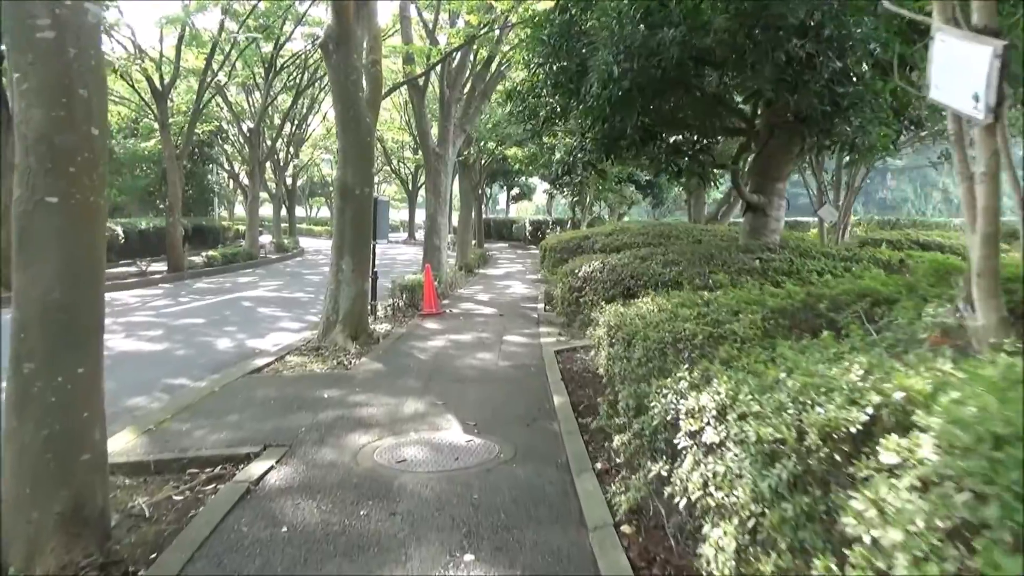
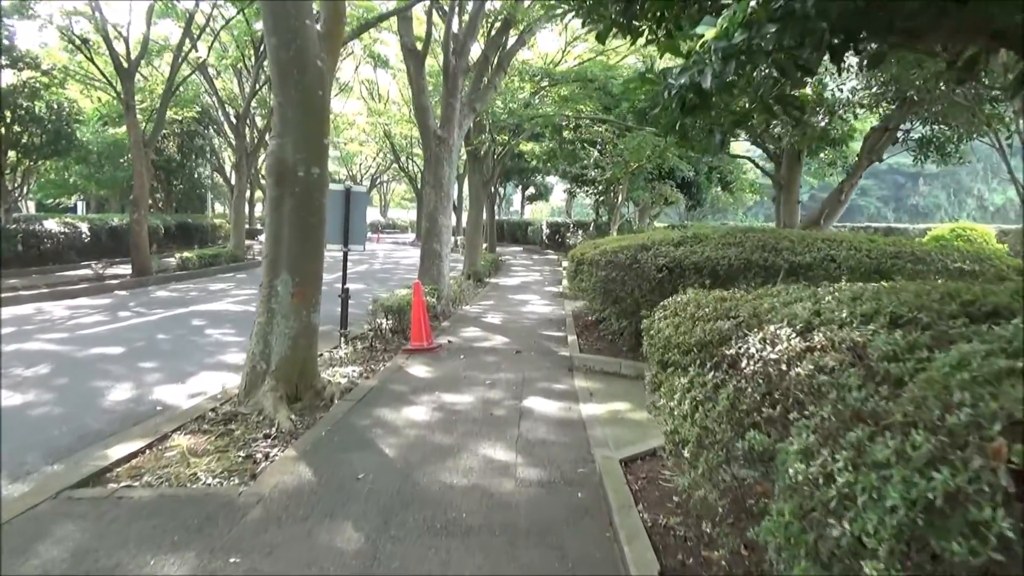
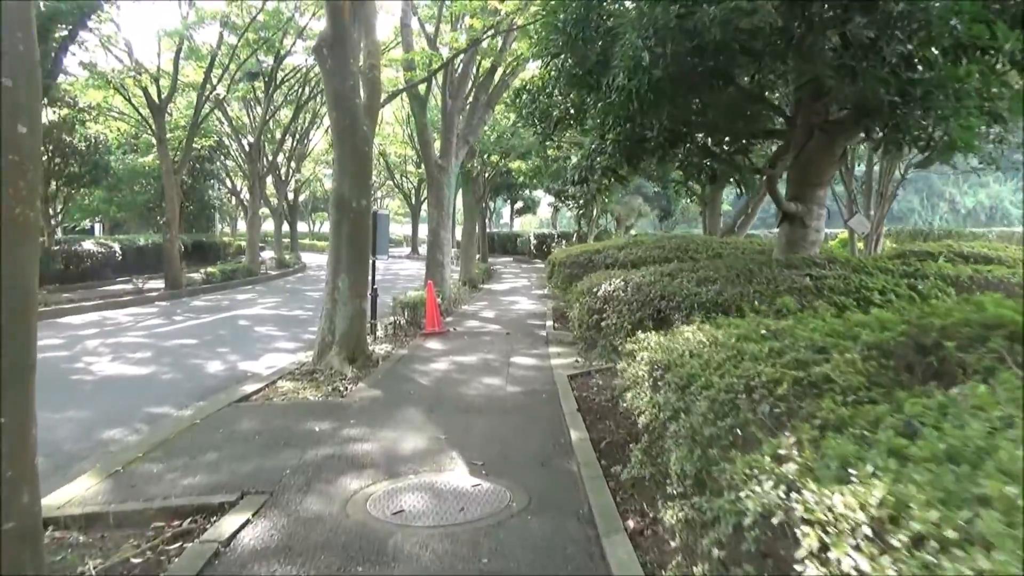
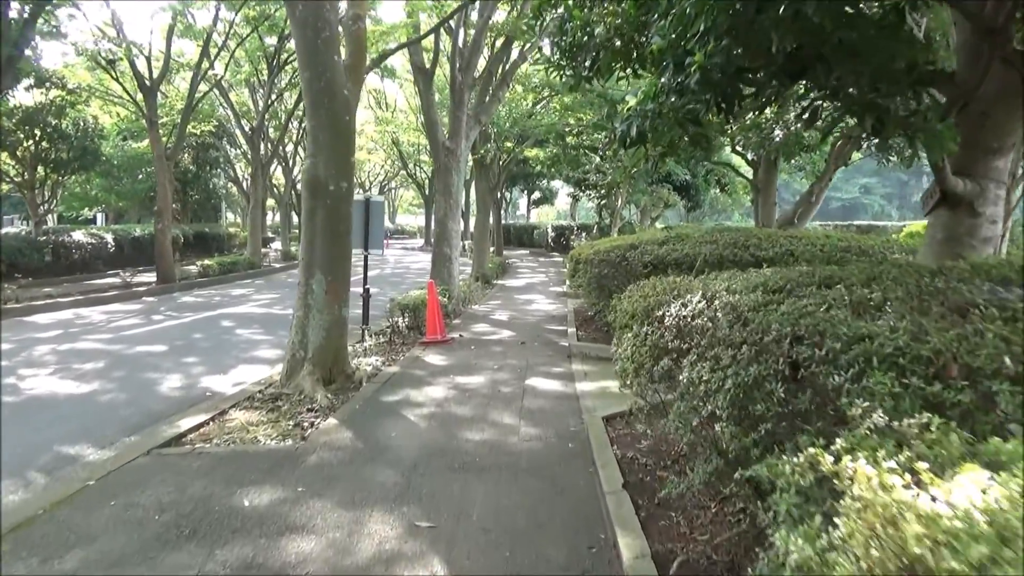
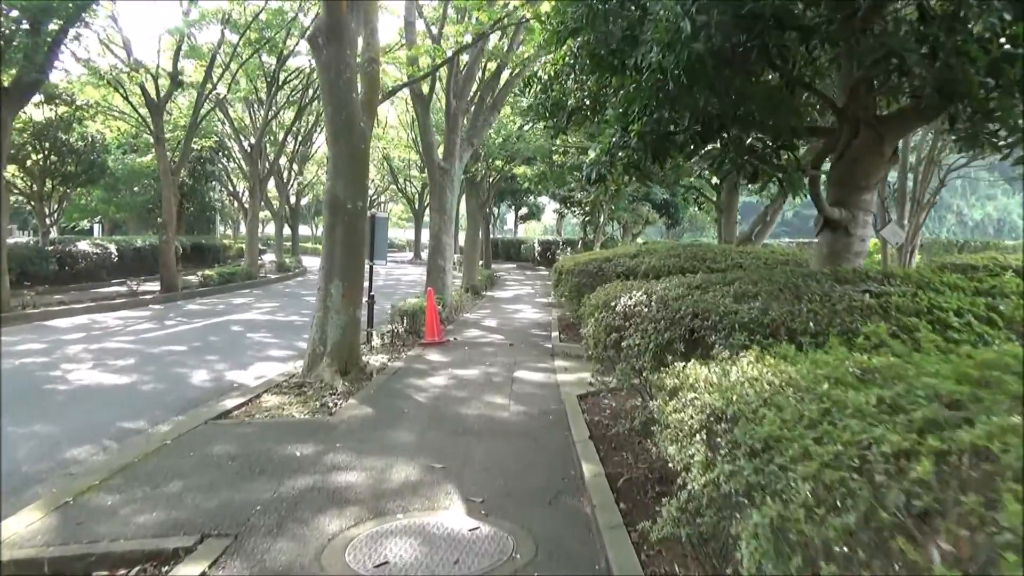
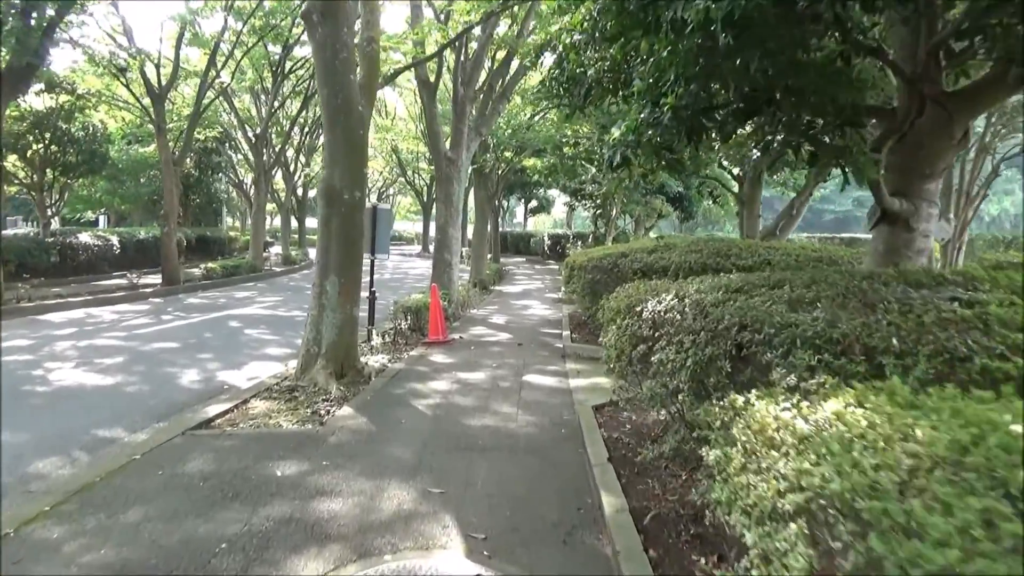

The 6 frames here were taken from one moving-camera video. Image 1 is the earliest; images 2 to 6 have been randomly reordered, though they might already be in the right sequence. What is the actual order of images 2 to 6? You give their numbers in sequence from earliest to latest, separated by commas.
3, 5, 6, 4, 2
